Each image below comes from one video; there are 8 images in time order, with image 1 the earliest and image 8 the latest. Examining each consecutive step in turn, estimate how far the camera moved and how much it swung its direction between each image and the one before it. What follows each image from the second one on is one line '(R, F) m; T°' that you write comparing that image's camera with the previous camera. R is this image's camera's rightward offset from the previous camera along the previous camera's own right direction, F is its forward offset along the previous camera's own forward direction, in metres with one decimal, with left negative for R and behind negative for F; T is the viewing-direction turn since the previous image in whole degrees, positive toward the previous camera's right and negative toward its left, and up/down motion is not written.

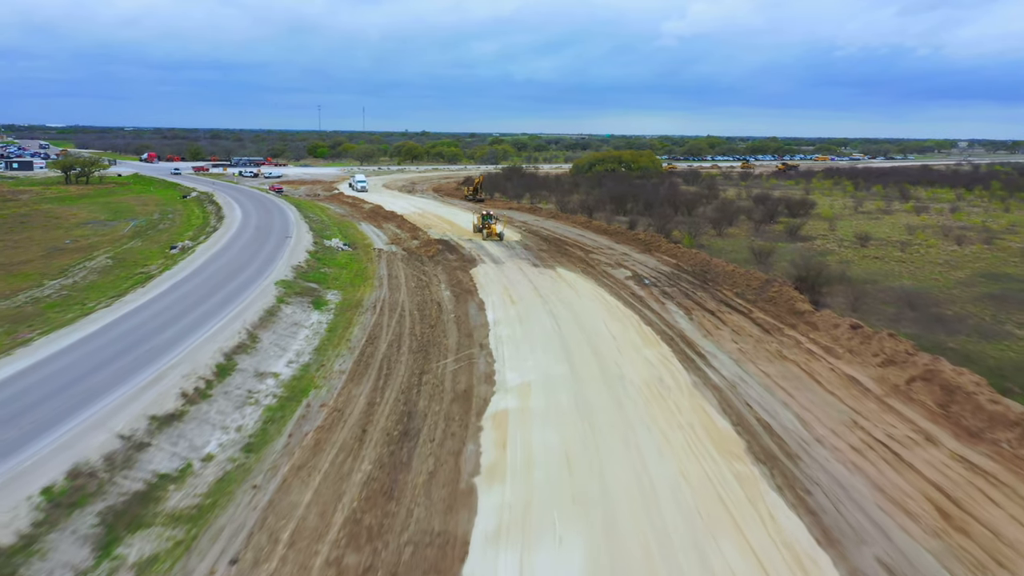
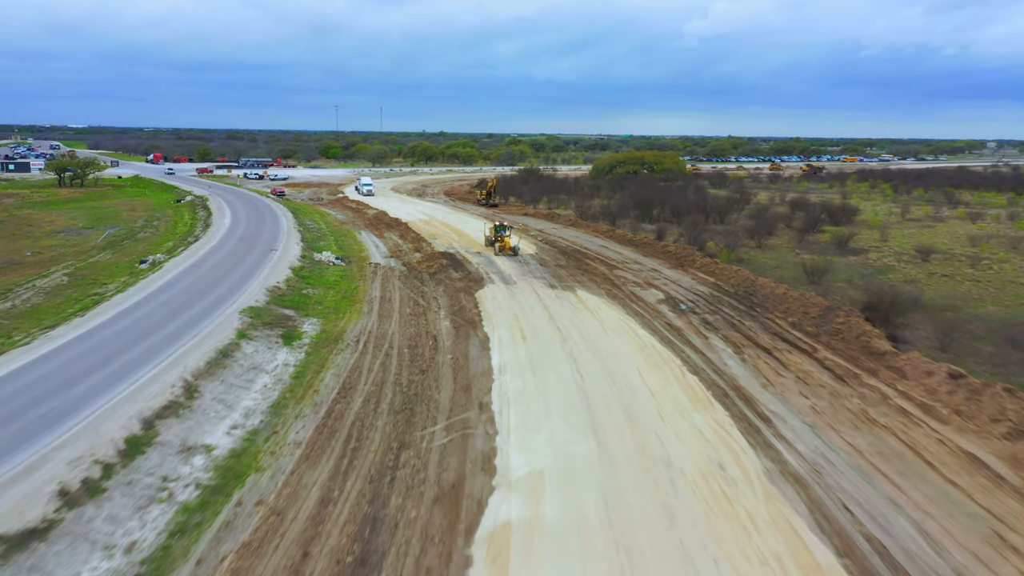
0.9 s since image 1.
(+0.1, +4.0) m; -1°
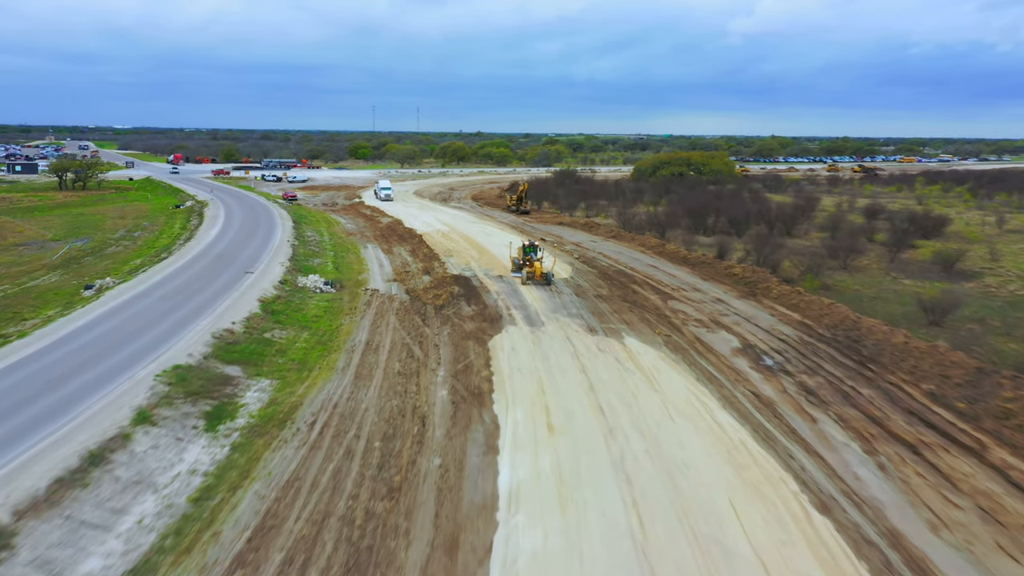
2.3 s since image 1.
(+0.2, +5.8) m; -3°
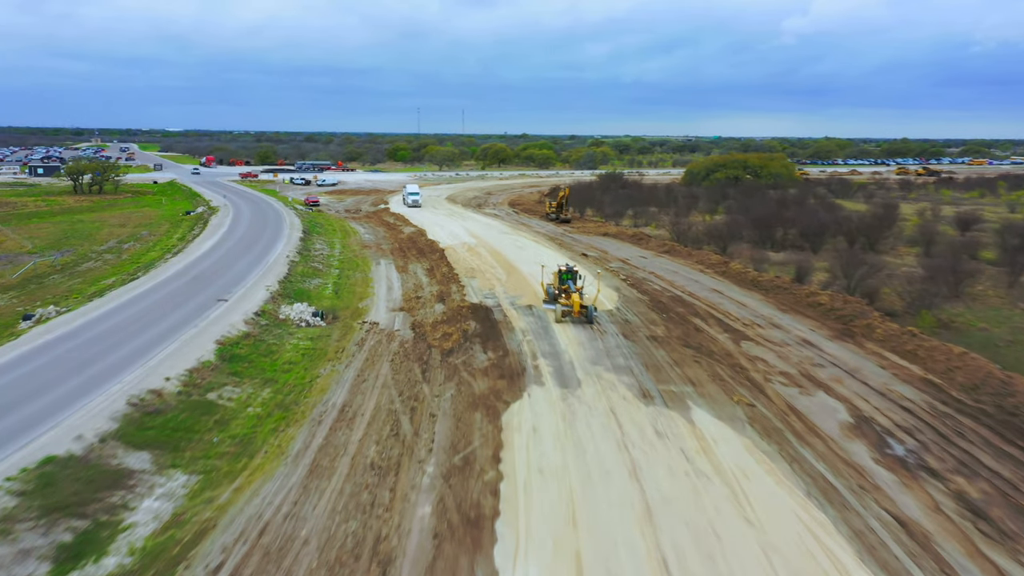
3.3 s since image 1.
(+0.3, +4.8) m; -3°
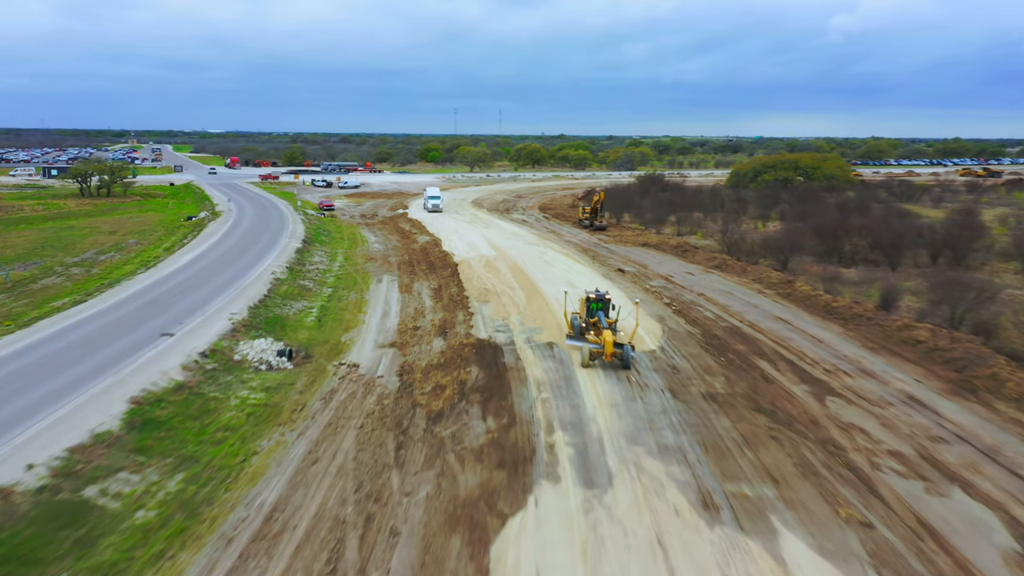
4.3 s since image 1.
(+0.4, +4.2) m; -3°
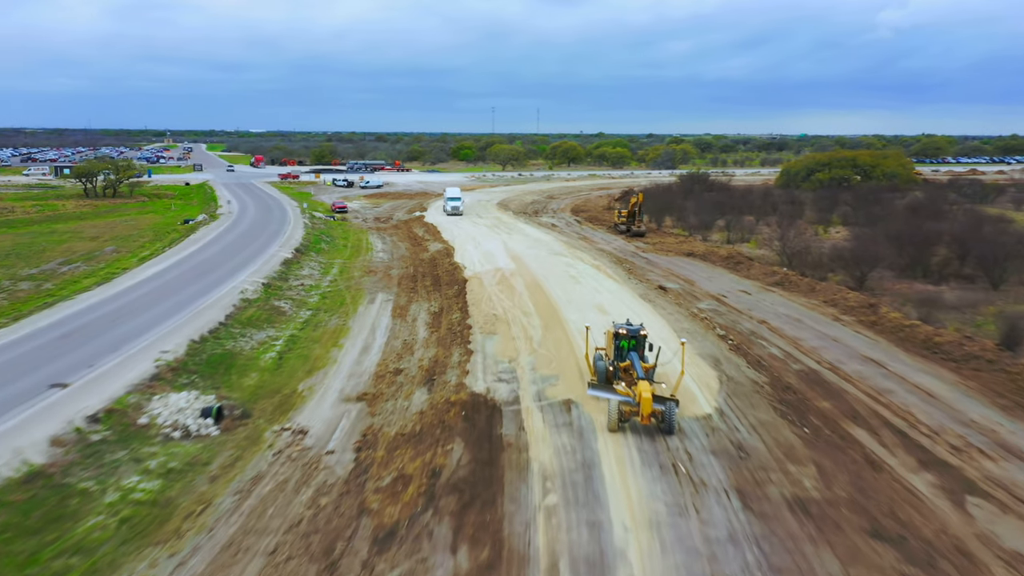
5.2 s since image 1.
(+0.5, +4.2) m; -3°
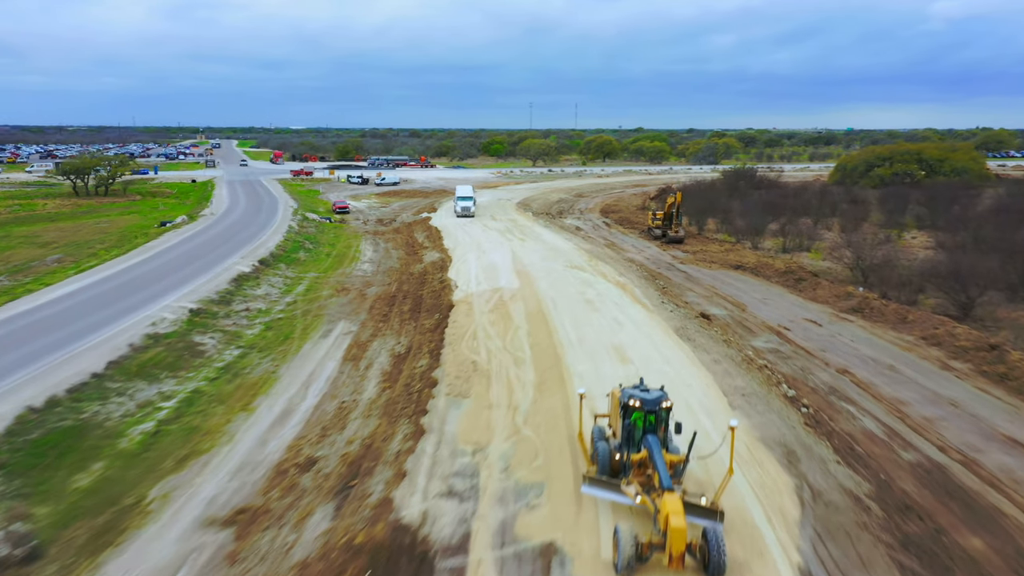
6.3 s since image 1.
(+0.8, +4.9) m; -3°
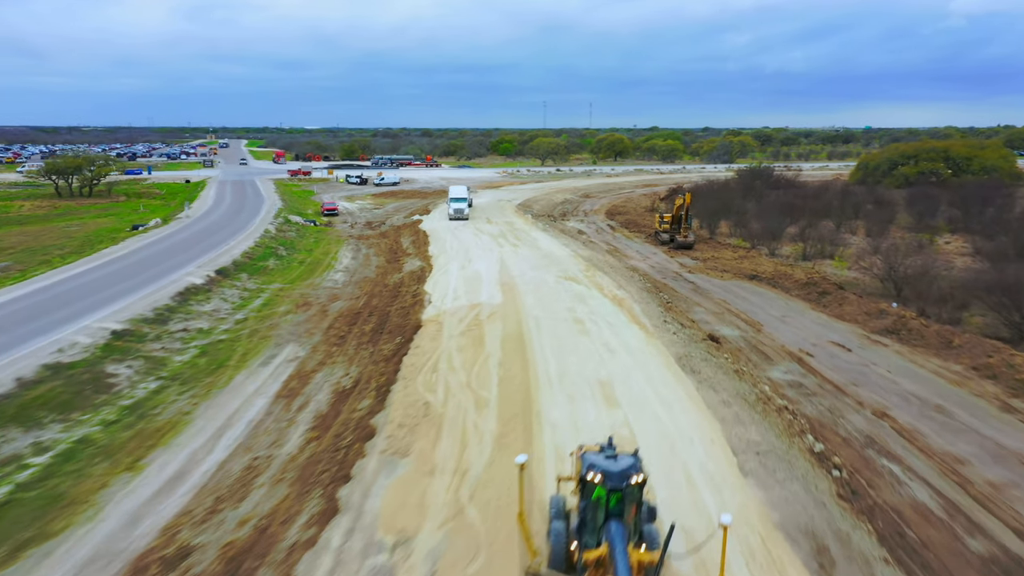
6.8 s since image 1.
(+0.7, +2.4) m; -1°
